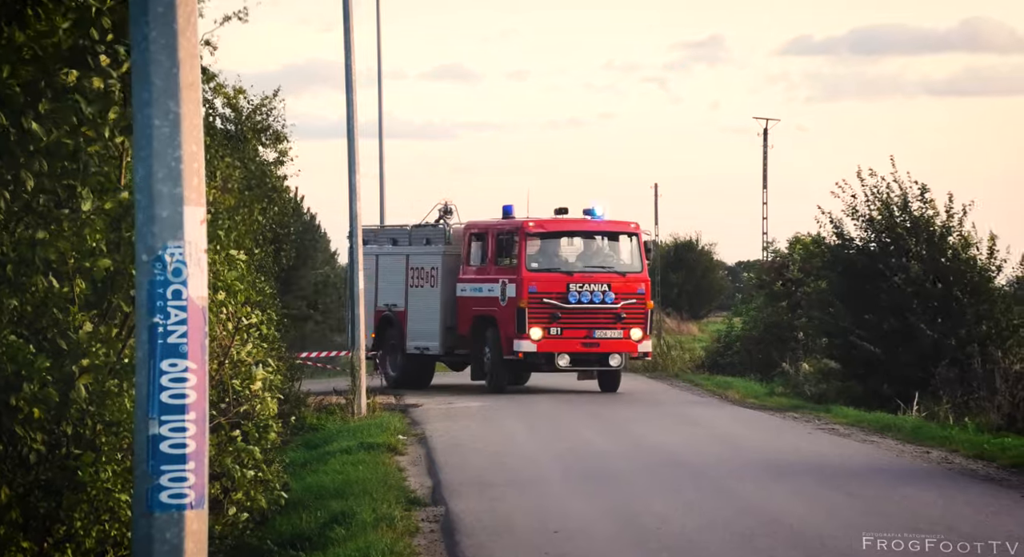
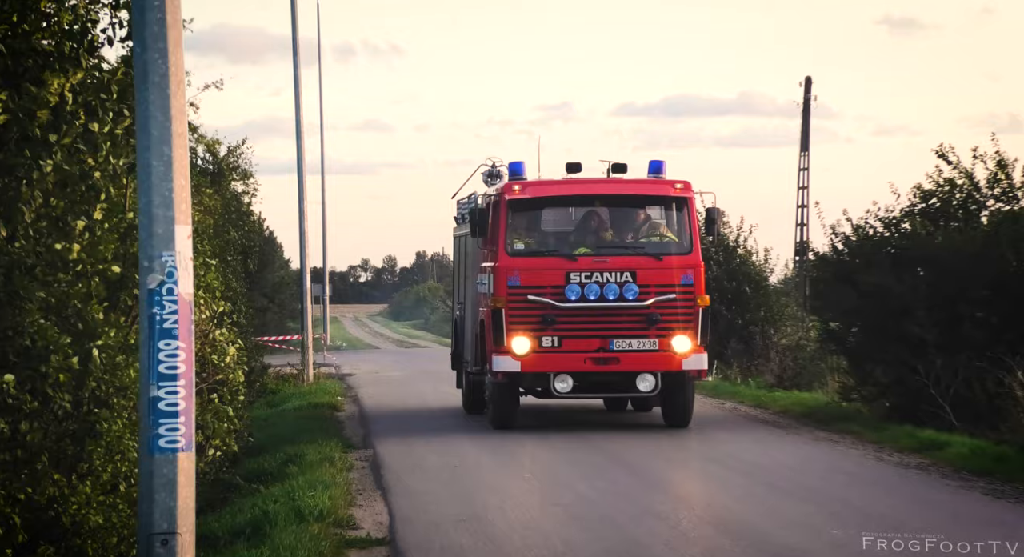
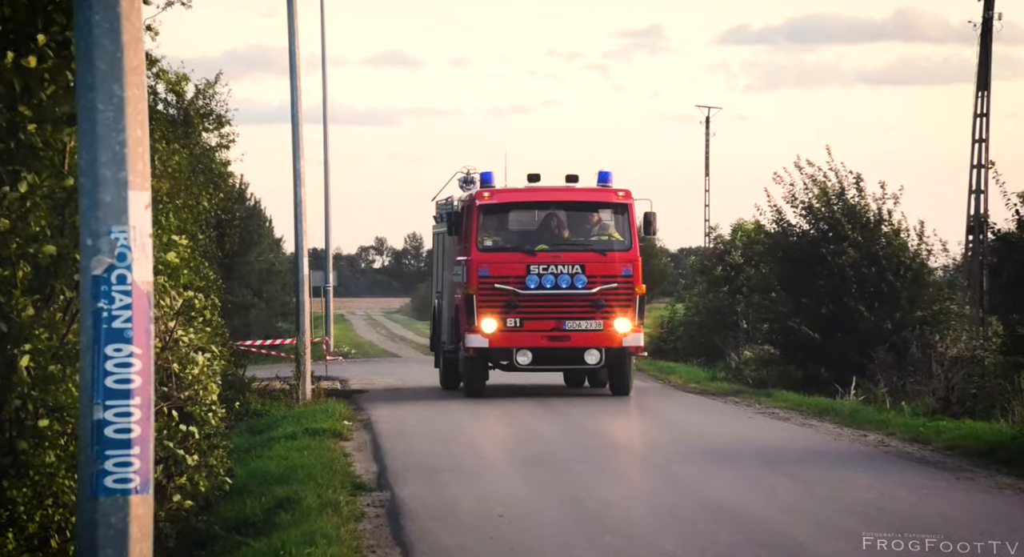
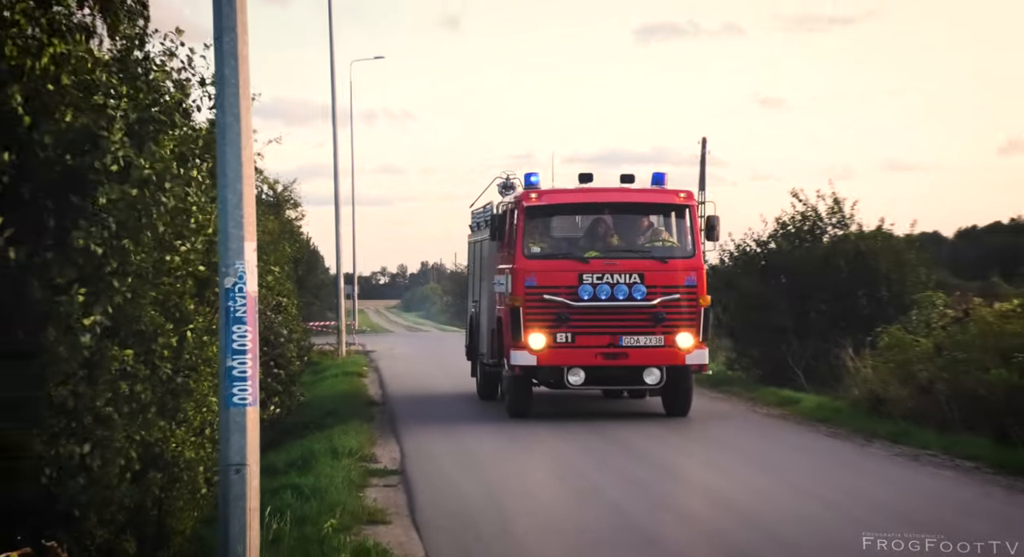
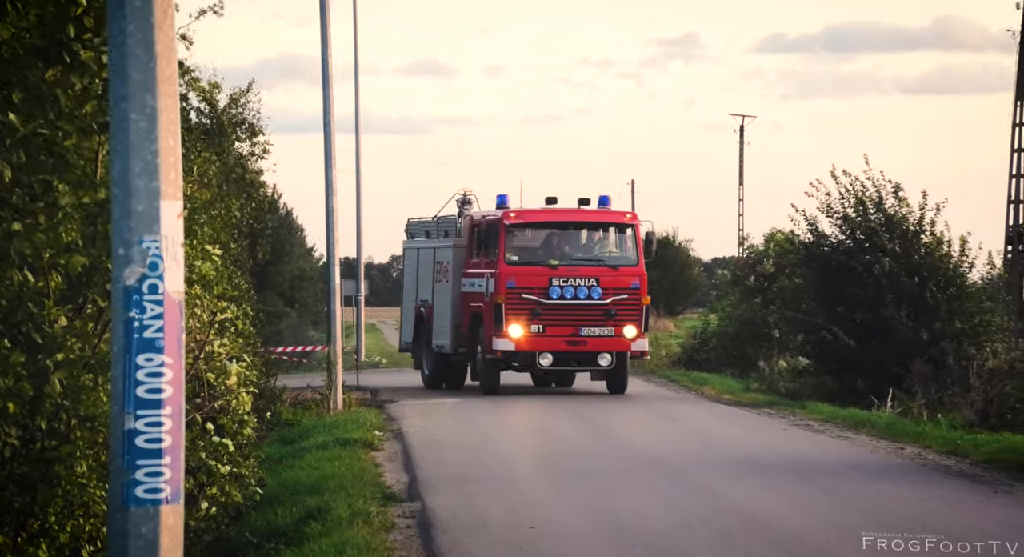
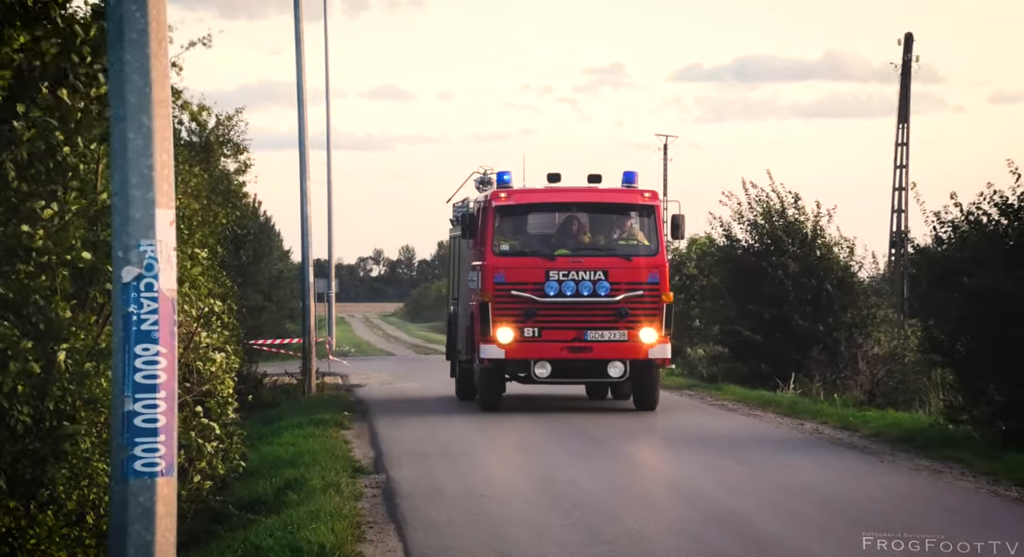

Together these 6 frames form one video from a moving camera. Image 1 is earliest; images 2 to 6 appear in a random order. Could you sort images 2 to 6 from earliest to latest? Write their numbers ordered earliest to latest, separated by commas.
5, 3, 6, 2, 4
